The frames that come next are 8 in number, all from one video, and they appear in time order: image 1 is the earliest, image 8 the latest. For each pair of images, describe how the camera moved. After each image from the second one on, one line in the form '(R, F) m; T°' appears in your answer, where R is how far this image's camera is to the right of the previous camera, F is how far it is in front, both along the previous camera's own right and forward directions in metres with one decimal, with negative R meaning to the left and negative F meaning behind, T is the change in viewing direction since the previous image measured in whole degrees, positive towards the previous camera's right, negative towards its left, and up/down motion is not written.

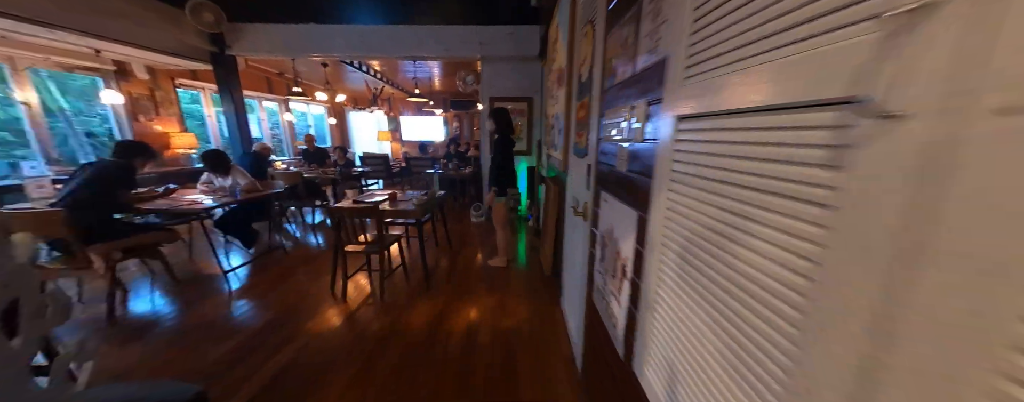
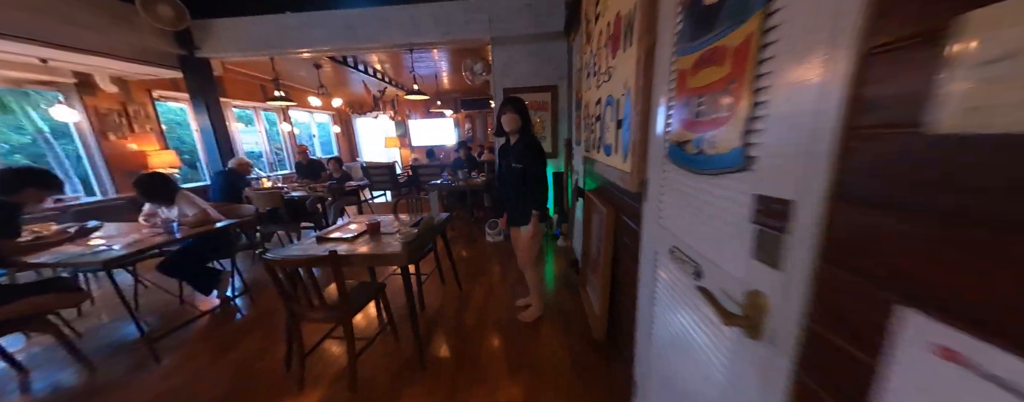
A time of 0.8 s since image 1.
(-0.1, +0.9) m; -4°
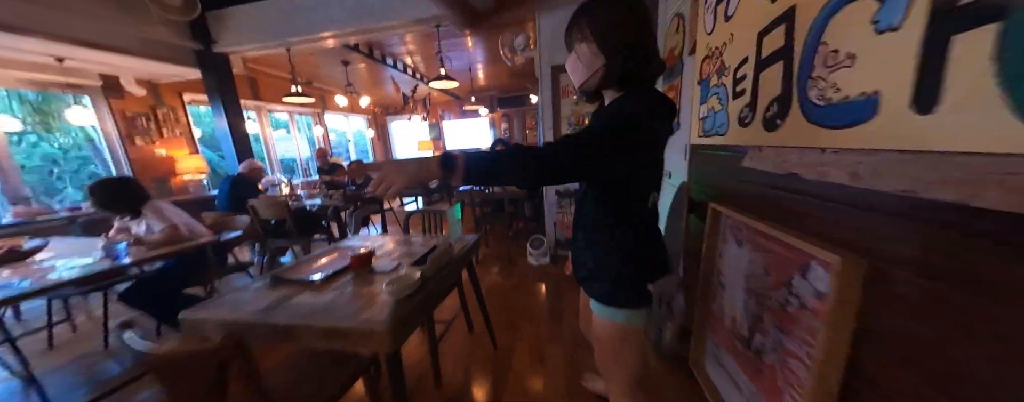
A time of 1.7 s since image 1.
(-0.1, +0.8) m; -7°
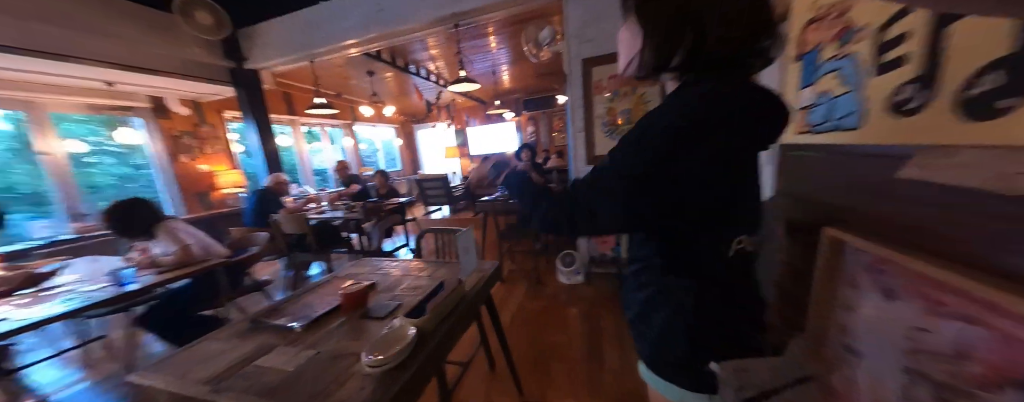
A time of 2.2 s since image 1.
(0.0, +0.3) m; -6°
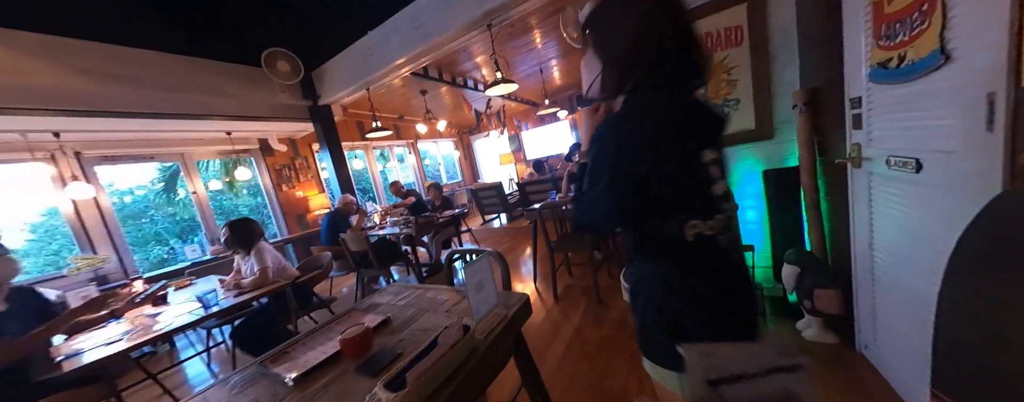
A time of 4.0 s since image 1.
(+0.1, +0.3) m; -14°
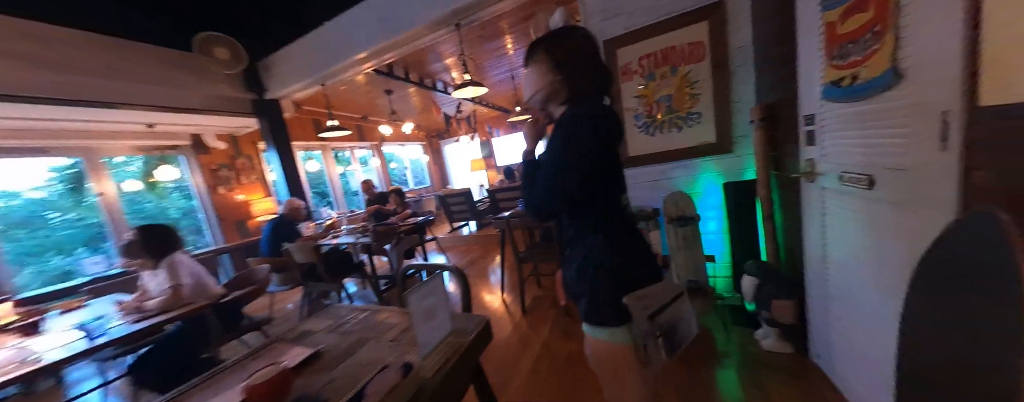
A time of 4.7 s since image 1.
(0.0, +0.1) m; +6°
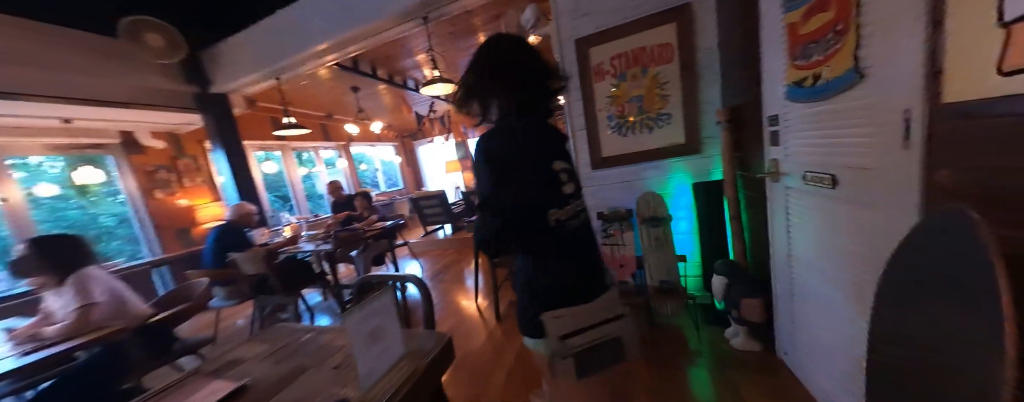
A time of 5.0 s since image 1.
(0.0, +0.1) m; +5°
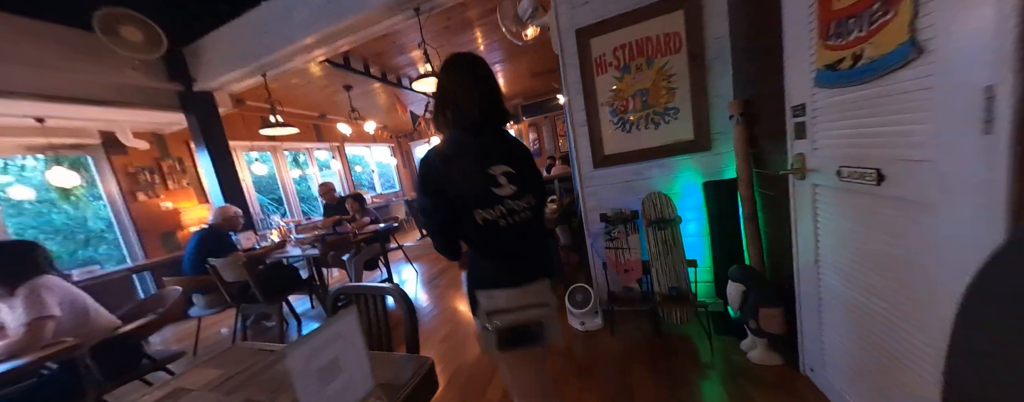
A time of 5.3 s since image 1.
(0.0, +0.1) m; 0°
